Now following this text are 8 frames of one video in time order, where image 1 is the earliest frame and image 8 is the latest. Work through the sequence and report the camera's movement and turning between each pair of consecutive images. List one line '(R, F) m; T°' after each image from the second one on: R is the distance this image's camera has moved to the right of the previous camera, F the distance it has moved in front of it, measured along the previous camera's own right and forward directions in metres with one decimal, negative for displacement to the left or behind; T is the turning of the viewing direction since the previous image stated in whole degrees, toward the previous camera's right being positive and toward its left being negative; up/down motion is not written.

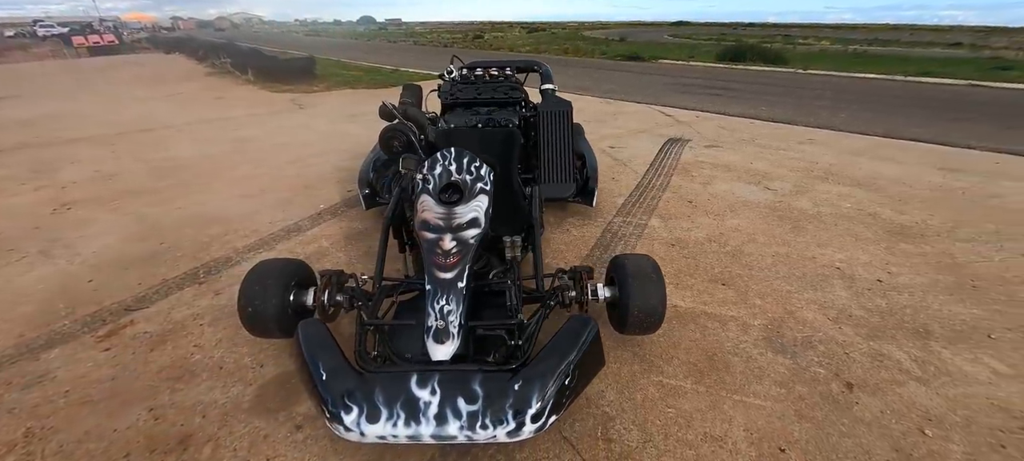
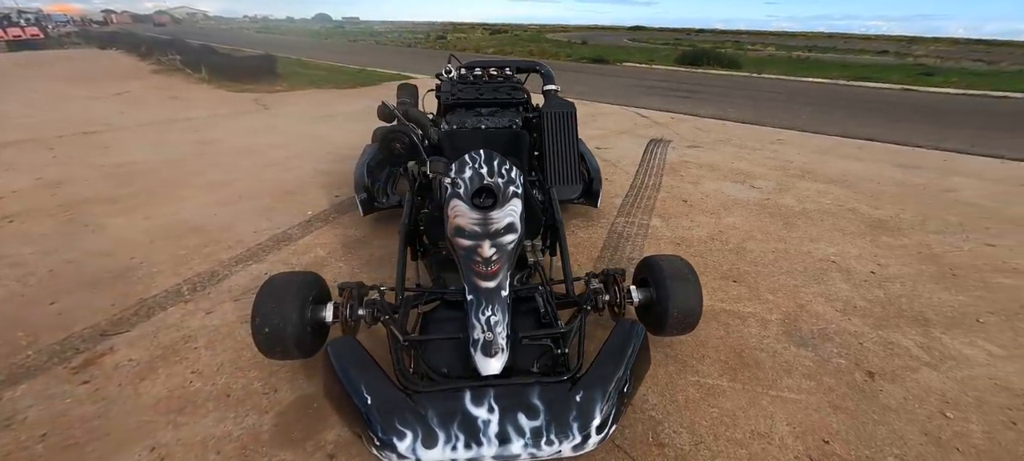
(-0.4, +0.1) m; +5°
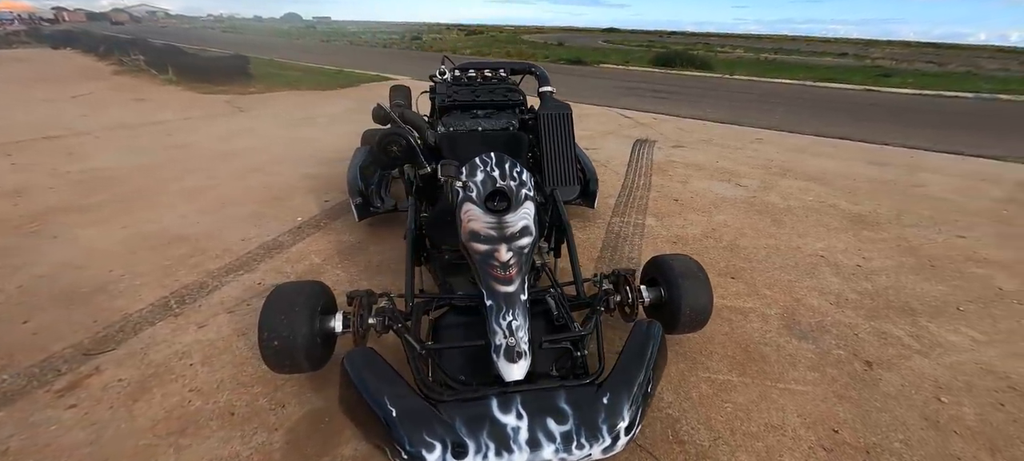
(-0.2, 0.0) m; +3°
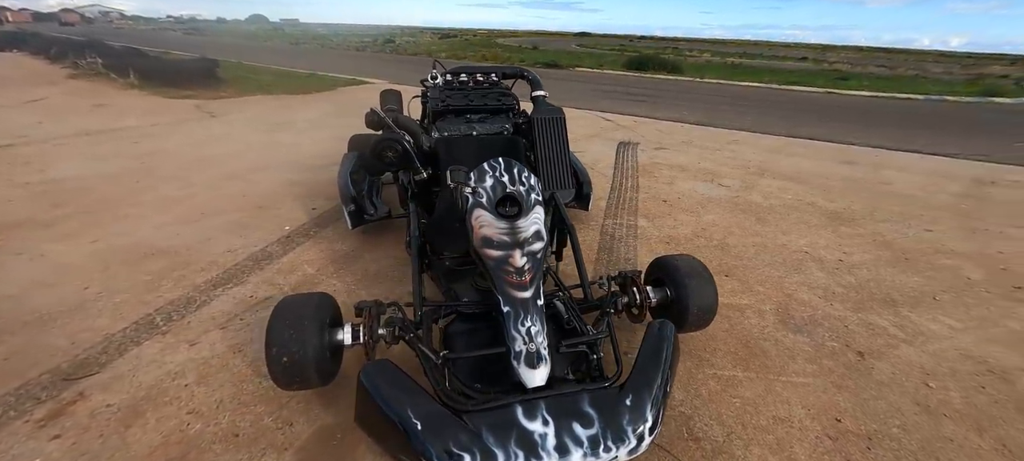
(-0.2, 0.0) m; +3°
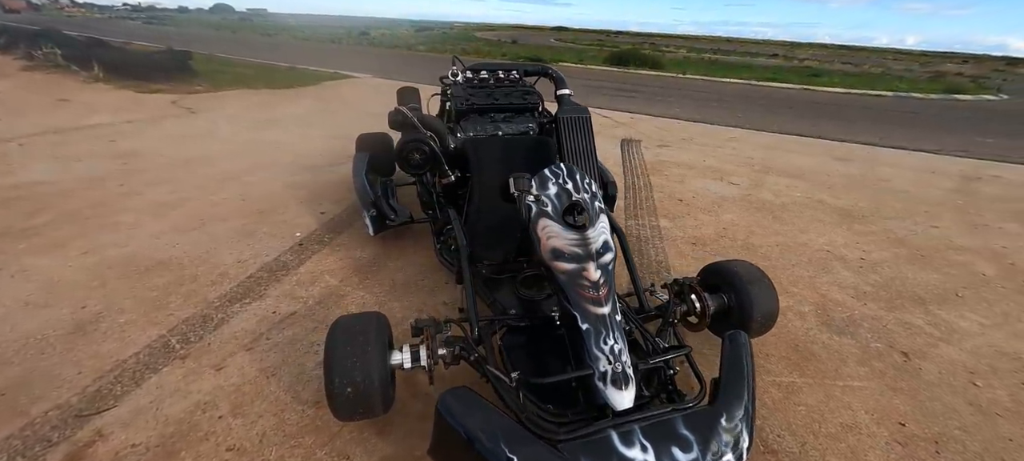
(-0.4, +0.1) m; +3°
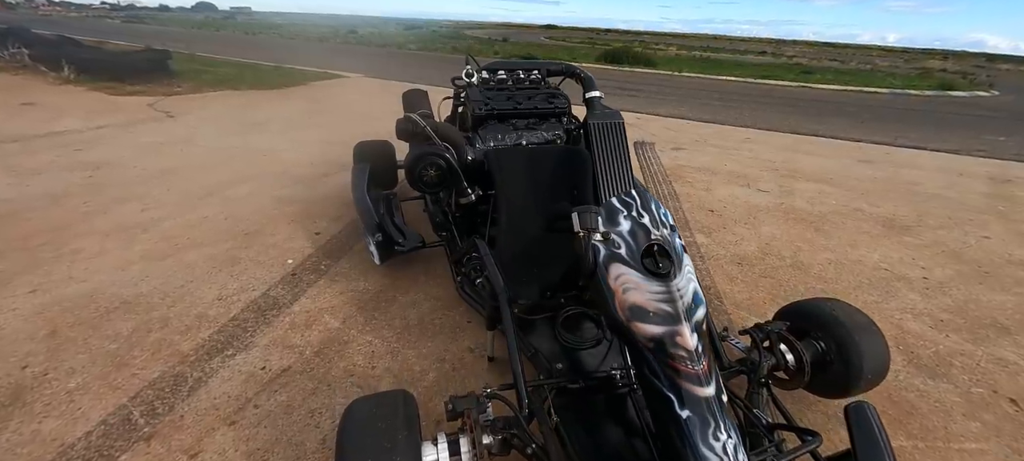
(-0.3, +0.4) m; +1°
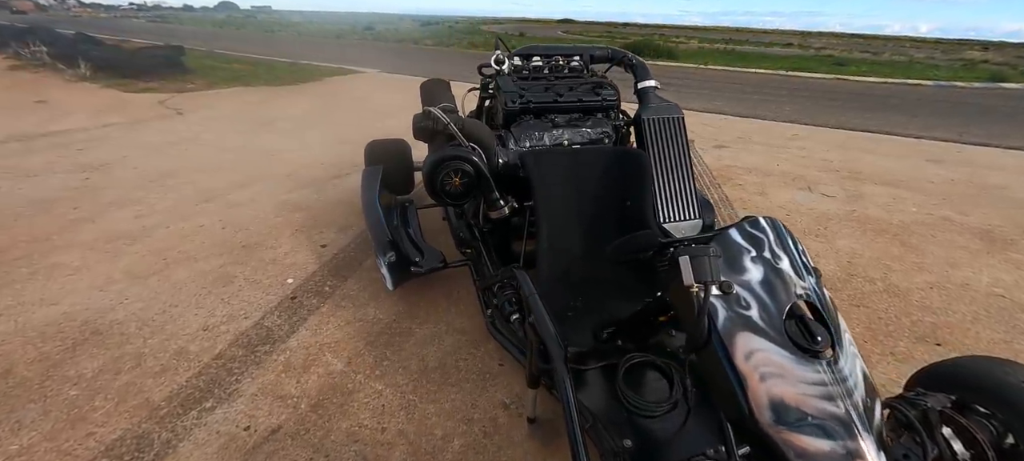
(-0.1, +0.5) m; -2°
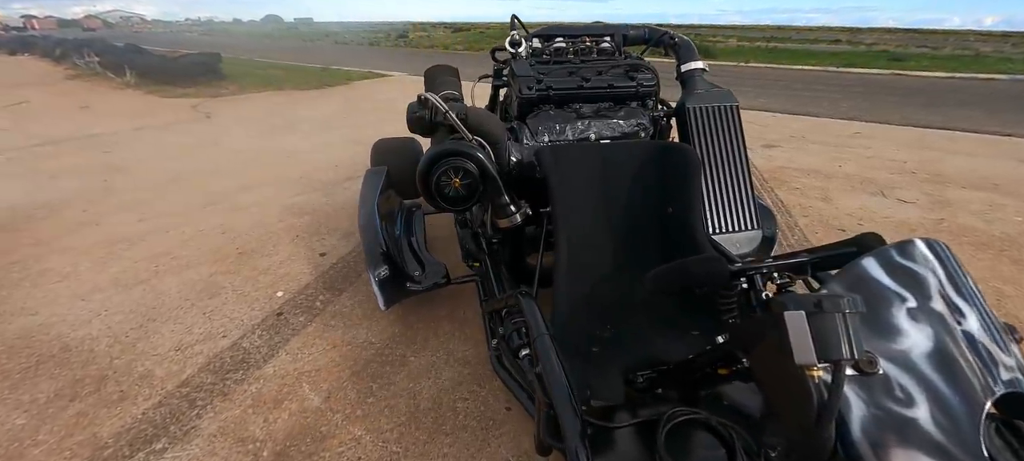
(+0.1, +0.4) m; -4°
